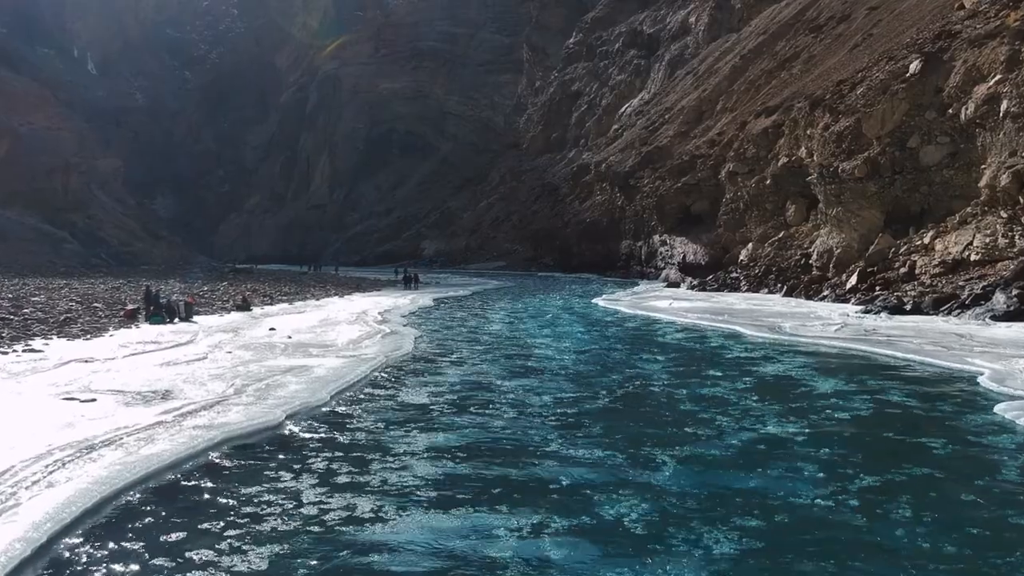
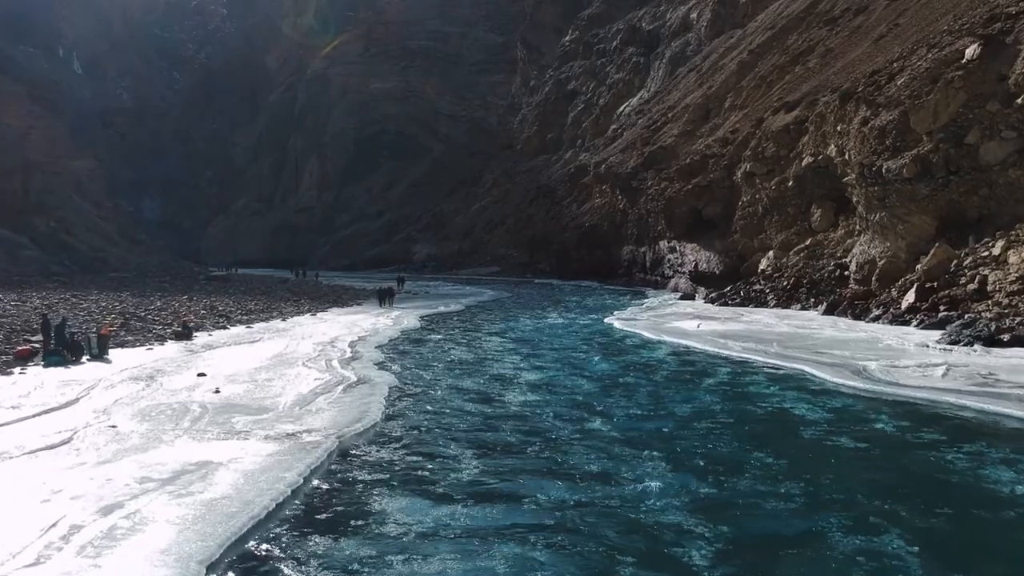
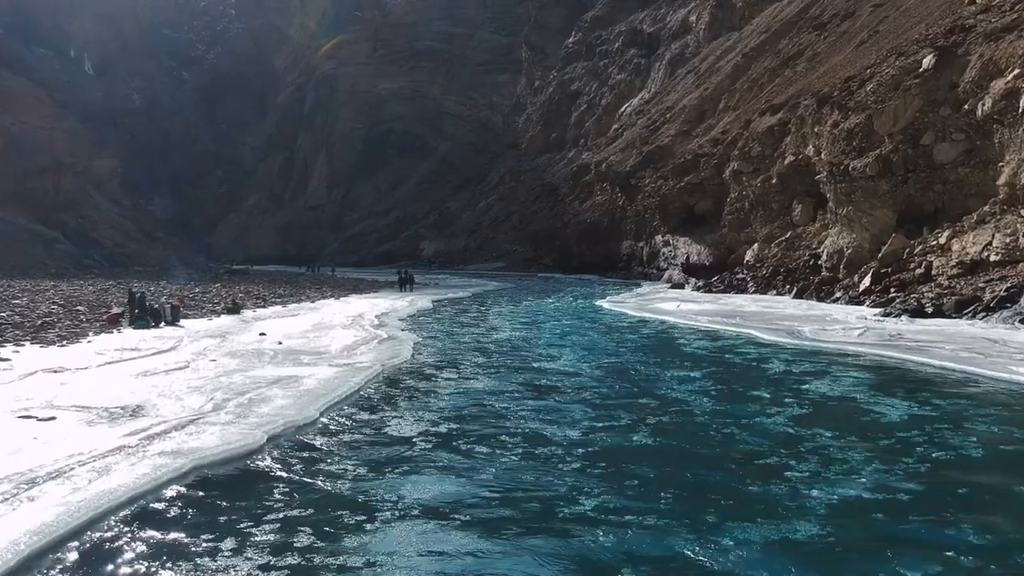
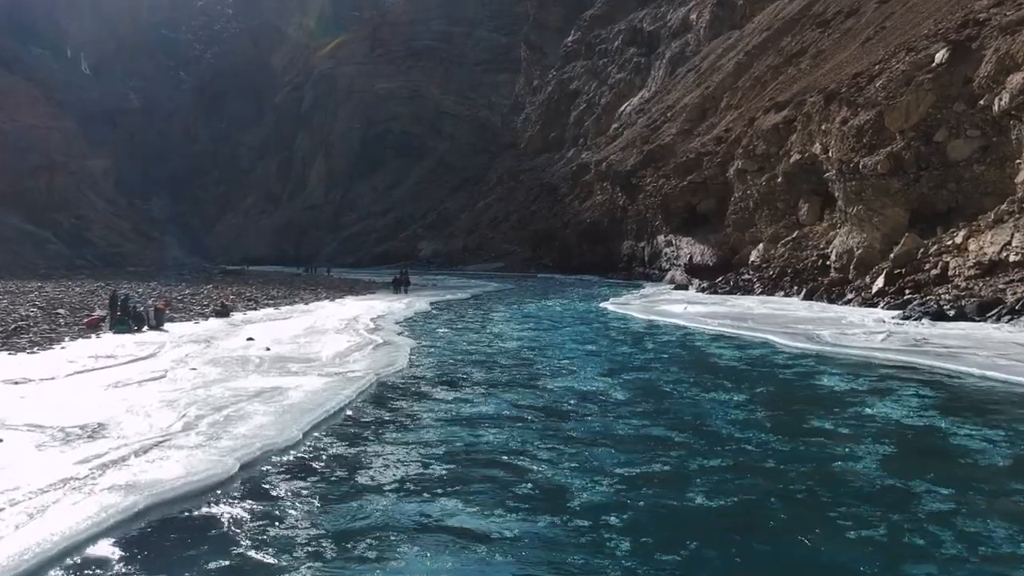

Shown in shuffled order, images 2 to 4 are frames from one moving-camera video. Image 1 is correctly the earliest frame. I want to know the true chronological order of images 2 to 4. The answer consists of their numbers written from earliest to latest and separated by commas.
3, 4, 2
